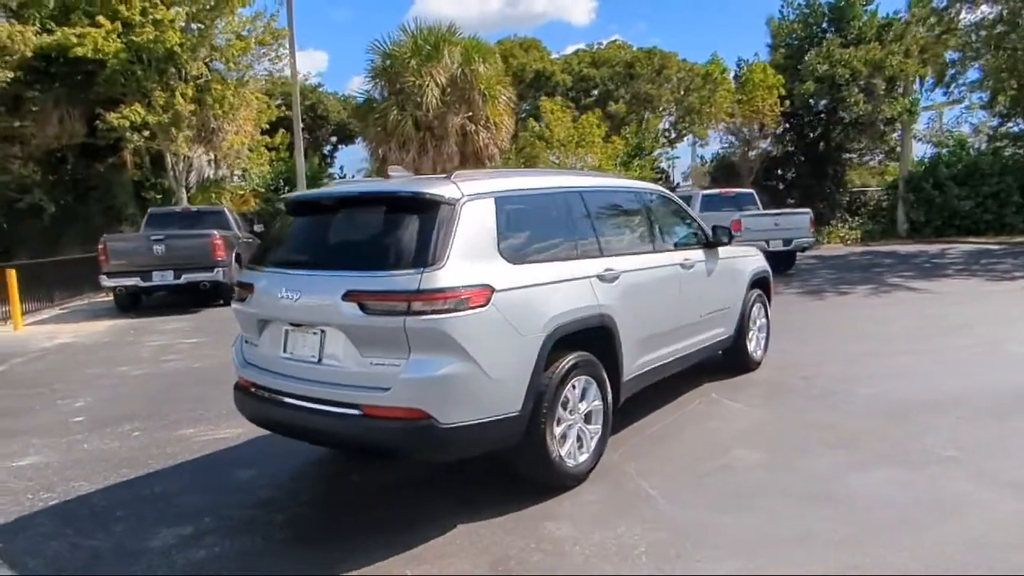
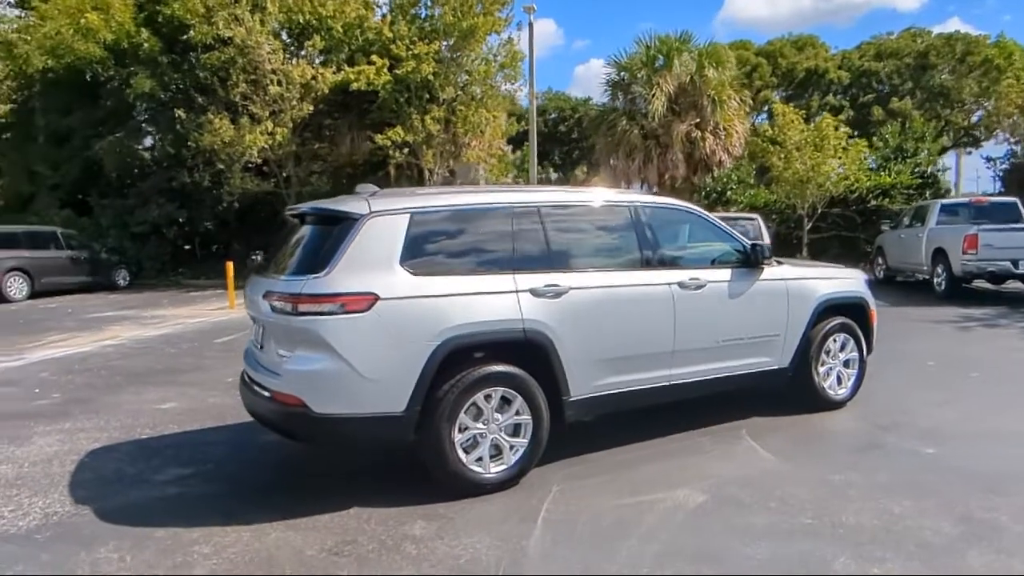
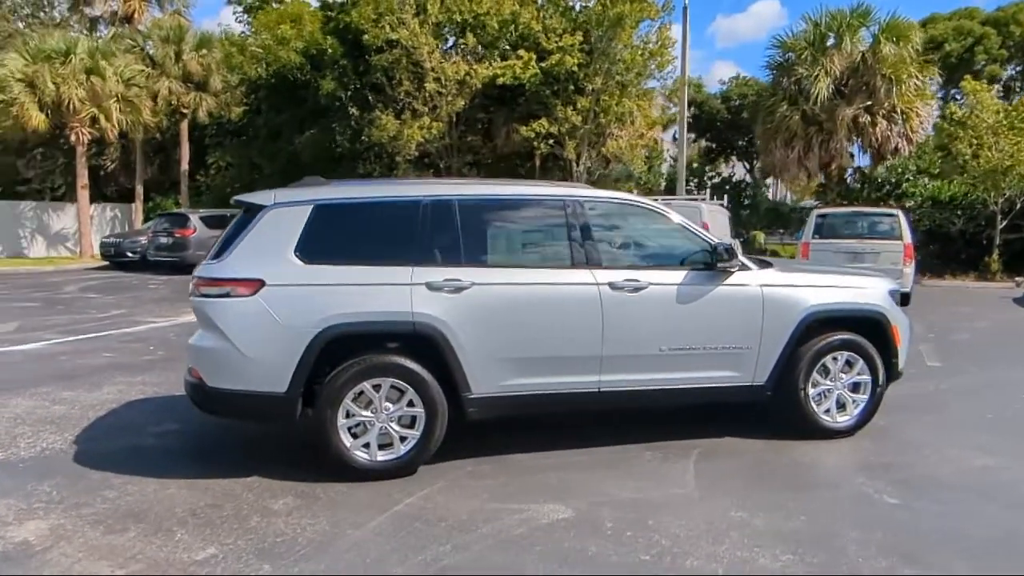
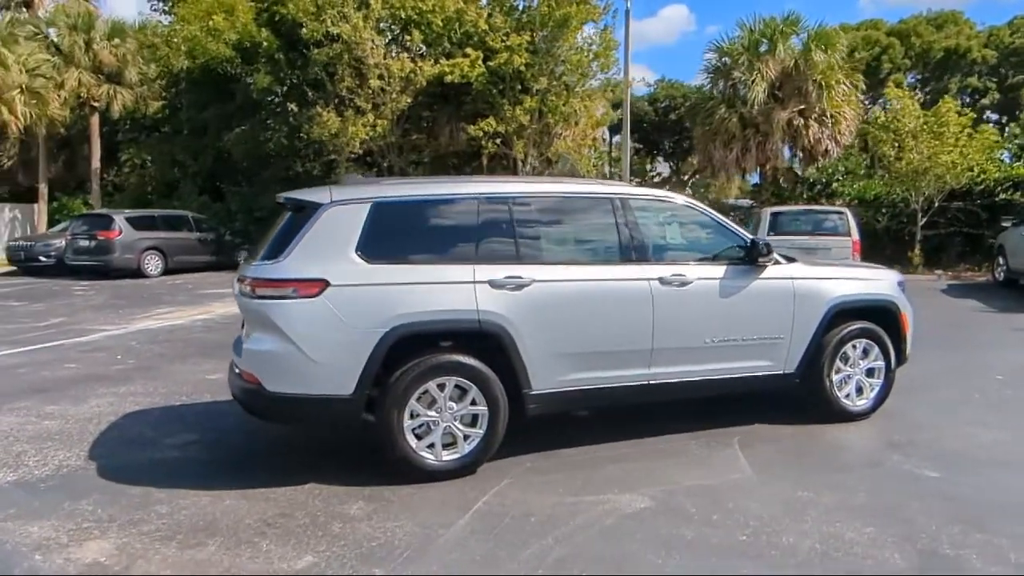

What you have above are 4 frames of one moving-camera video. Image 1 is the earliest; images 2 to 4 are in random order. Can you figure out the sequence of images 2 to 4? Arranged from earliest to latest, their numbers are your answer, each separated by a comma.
2, 4, 3
